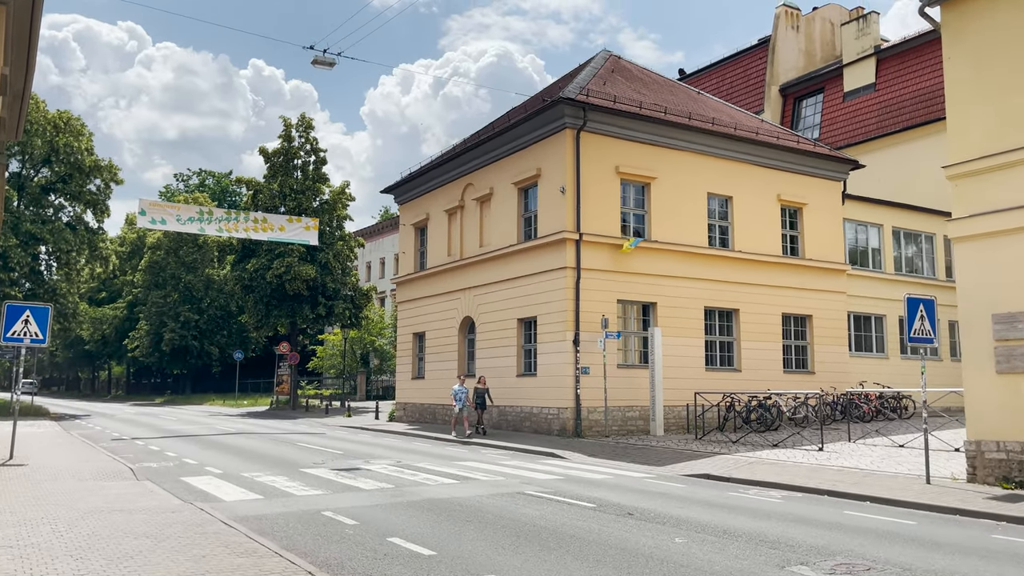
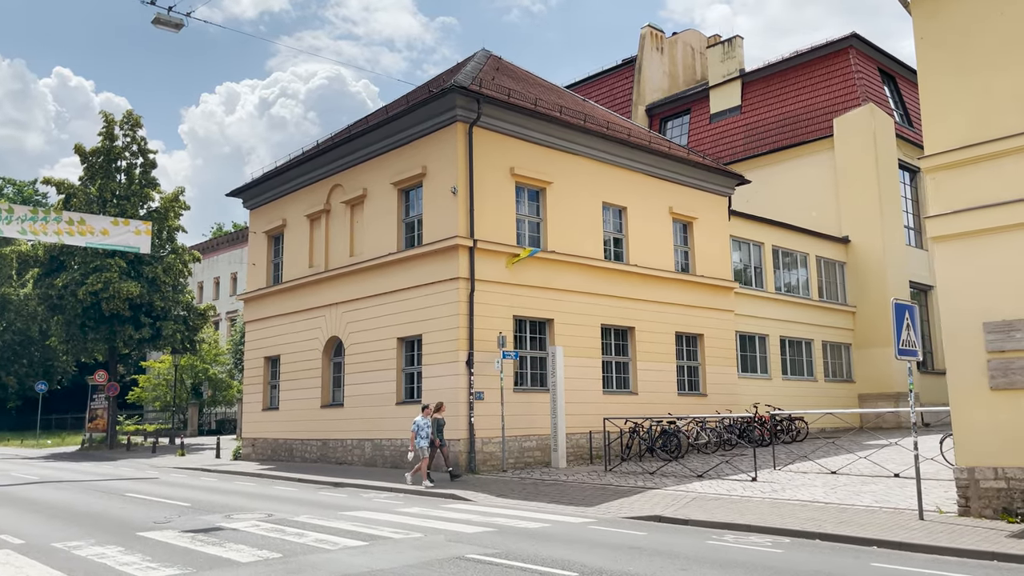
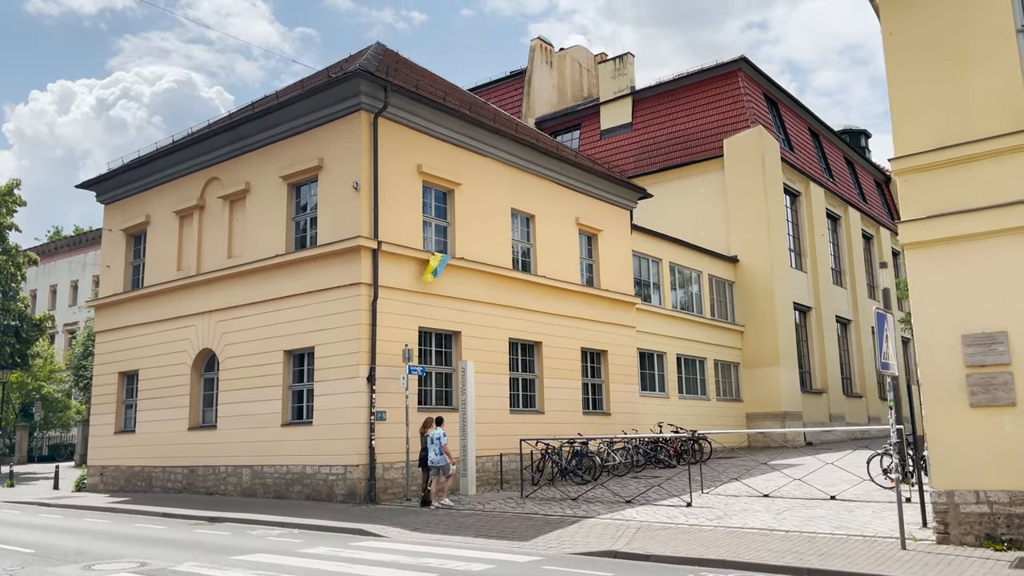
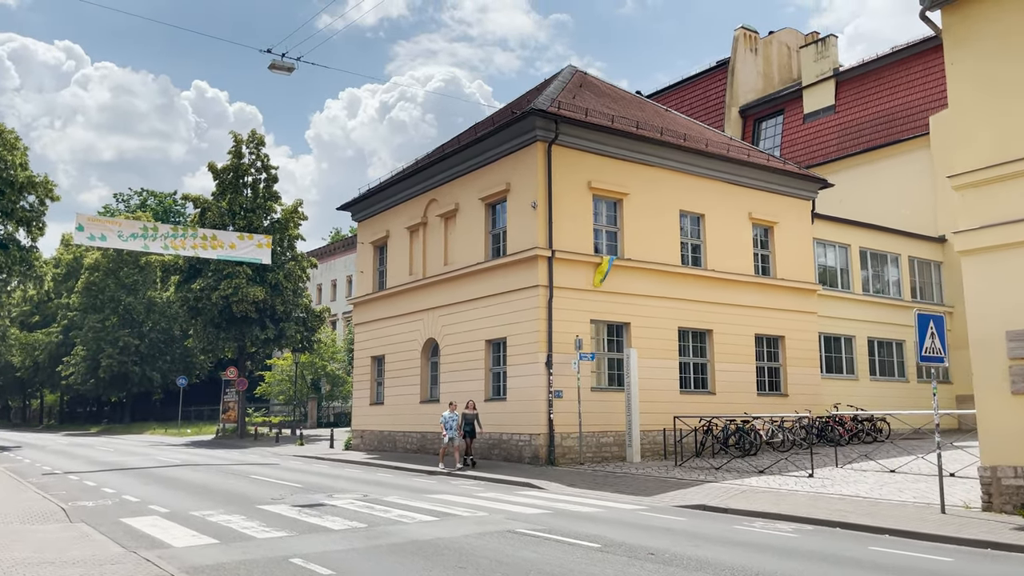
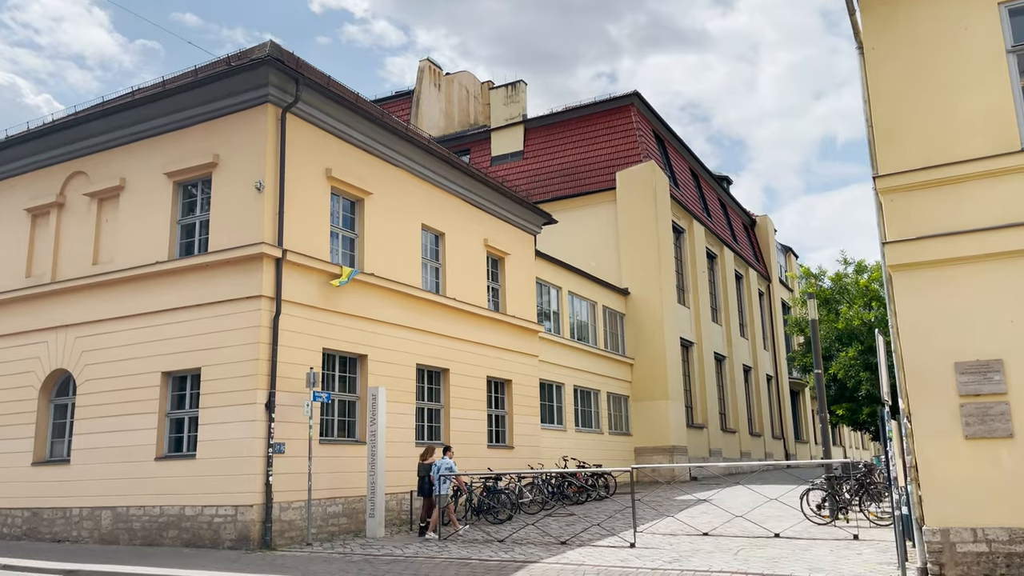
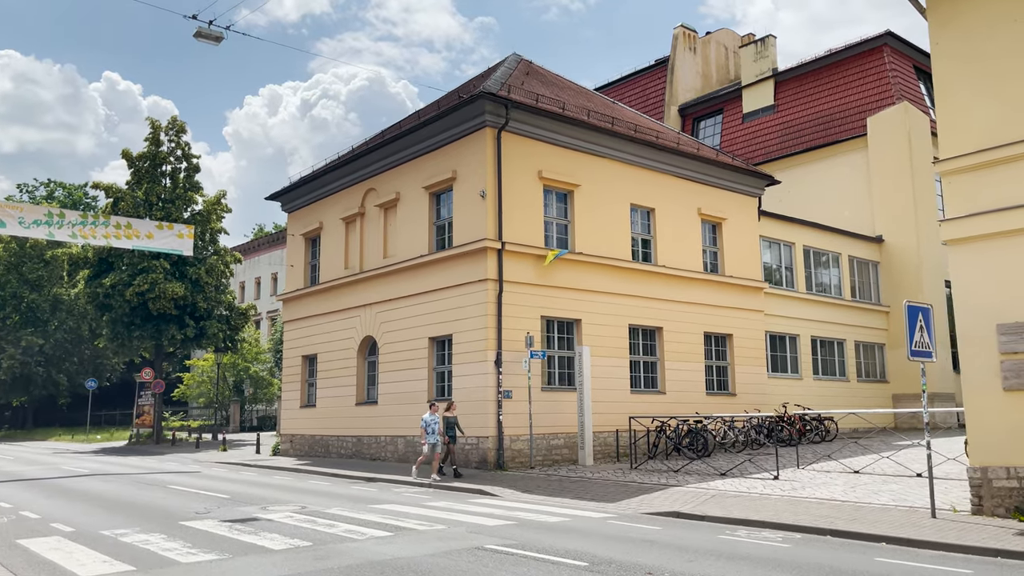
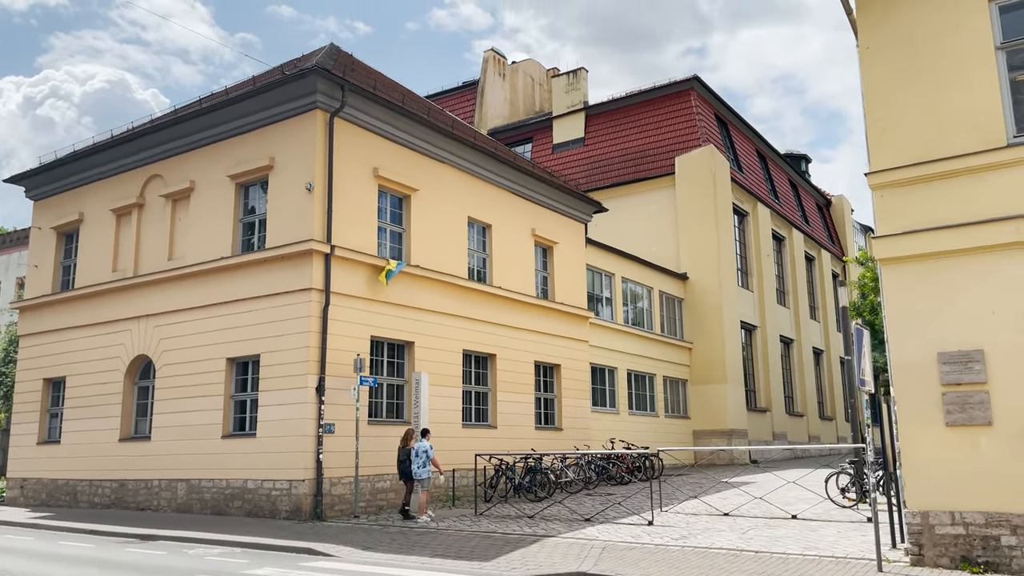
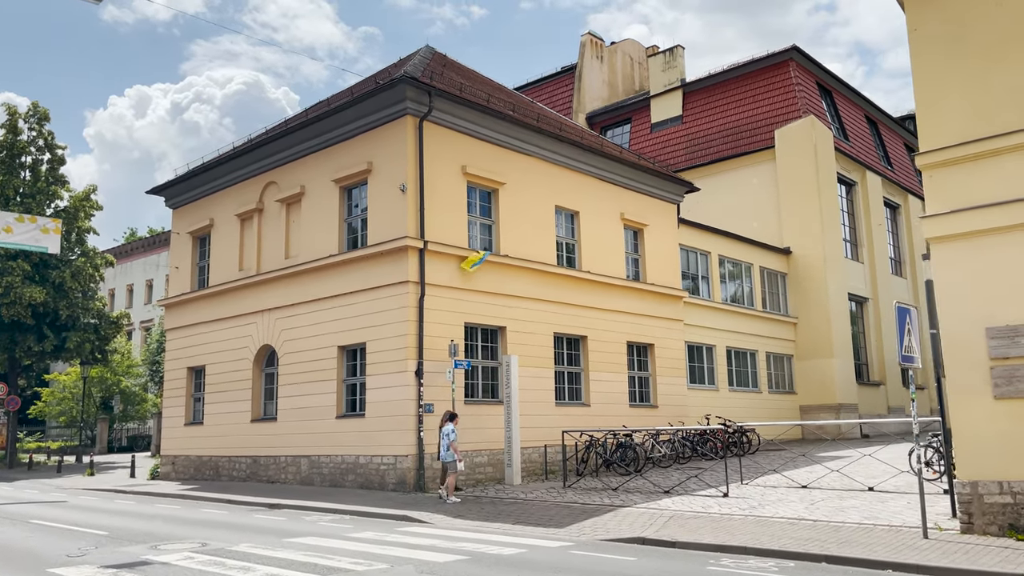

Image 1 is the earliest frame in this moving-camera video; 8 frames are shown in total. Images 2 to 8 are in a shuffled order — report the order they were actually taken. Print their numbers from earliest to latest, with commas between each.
4, 6, 2, 8, 3, 7, 5
